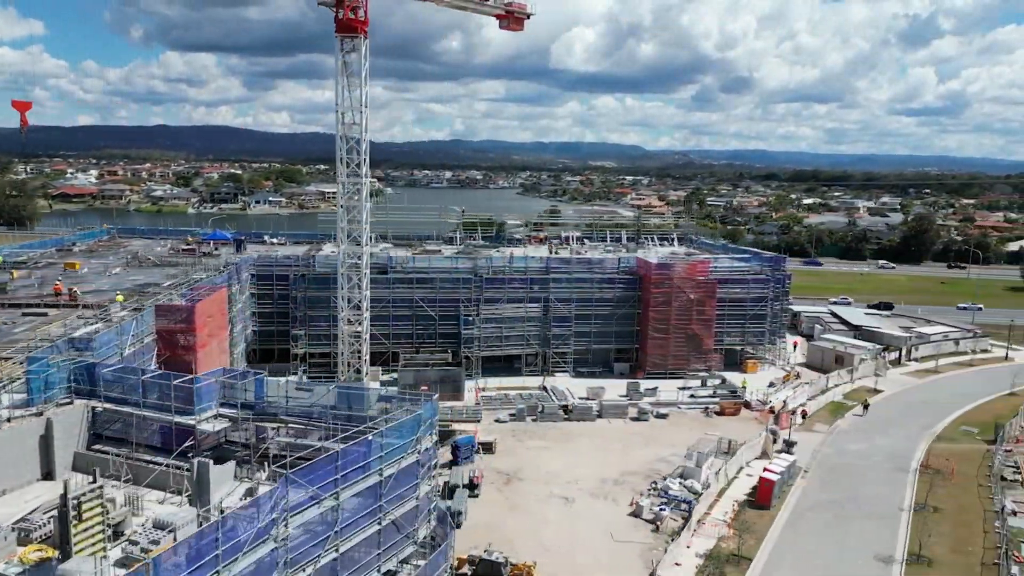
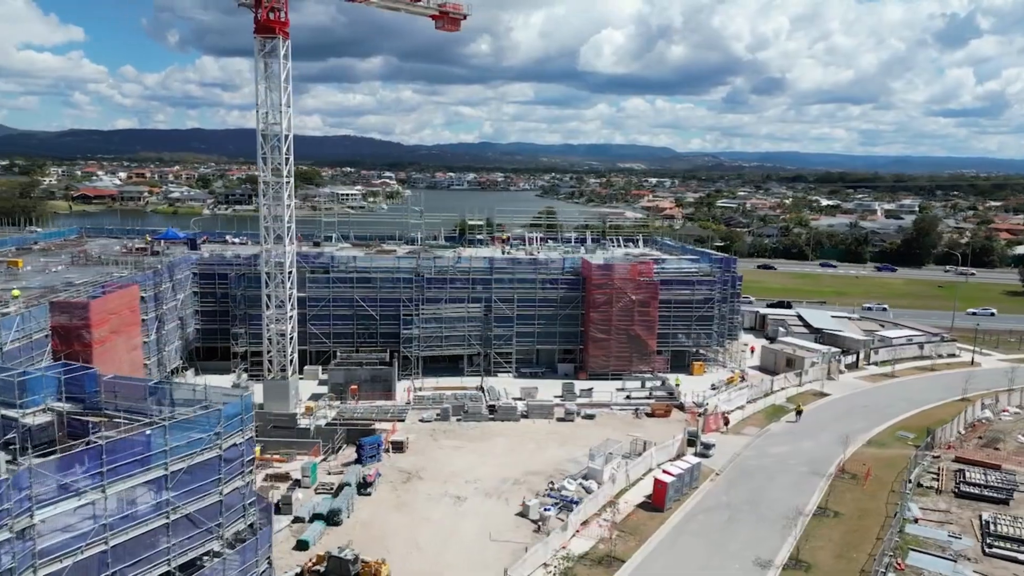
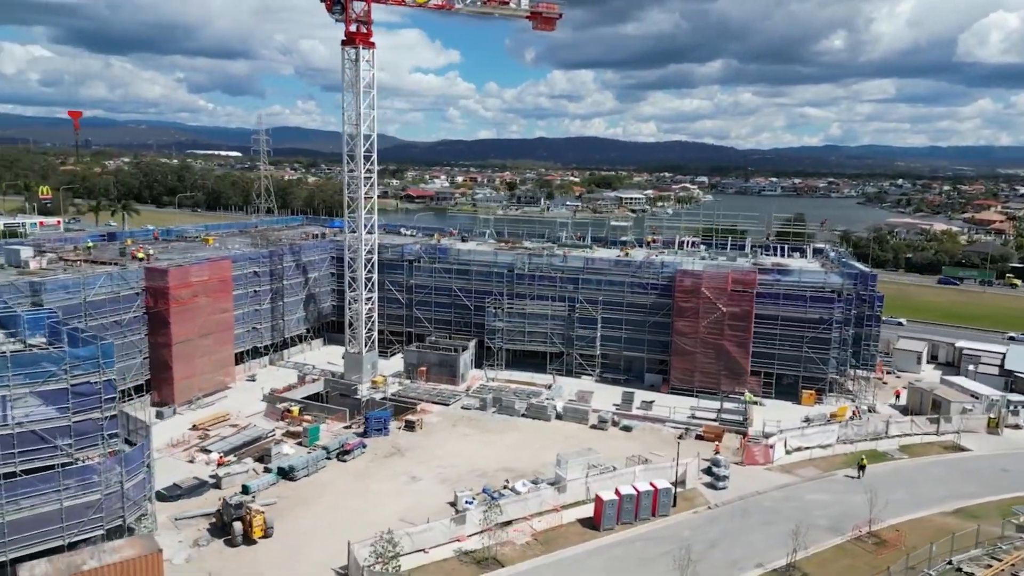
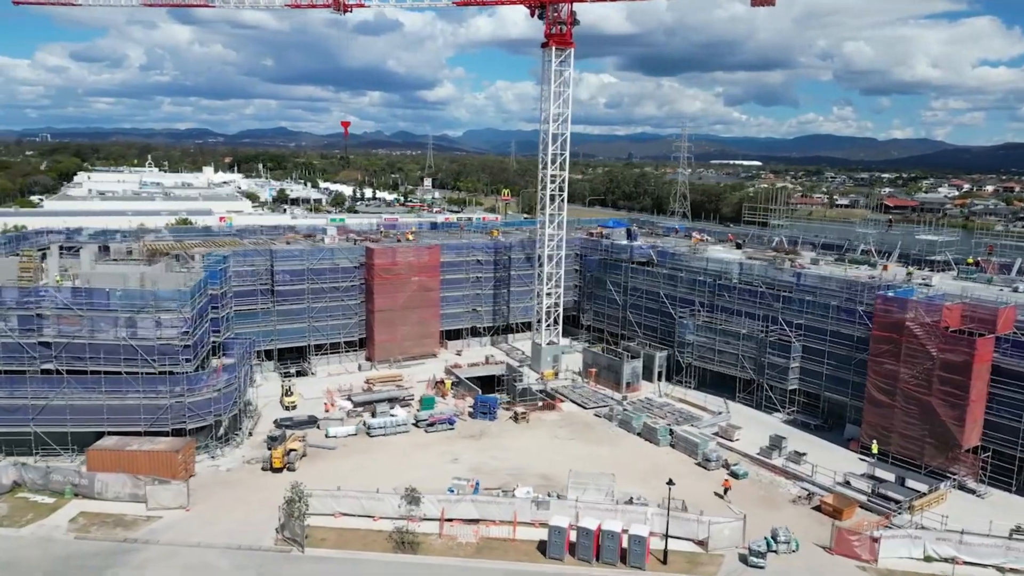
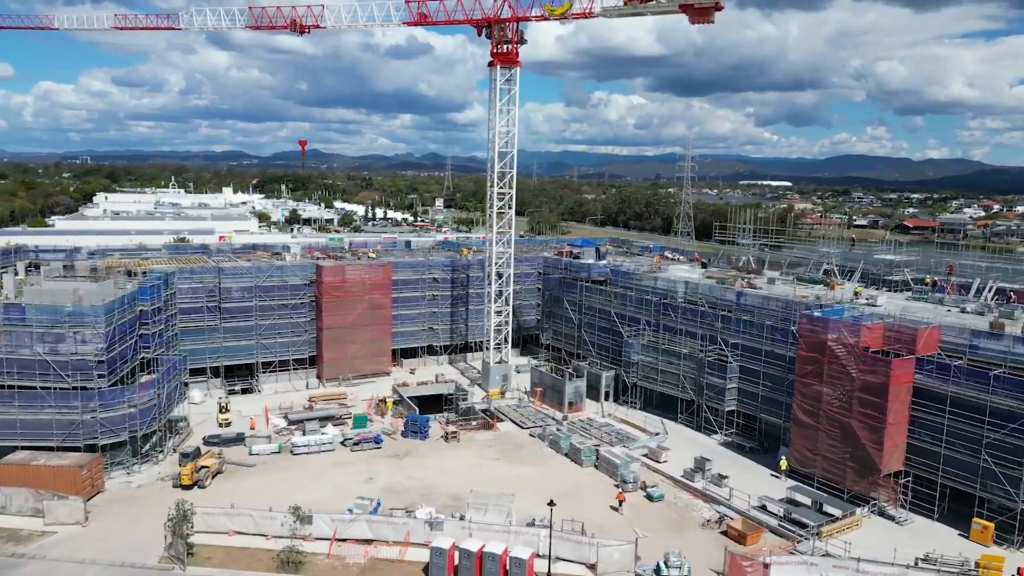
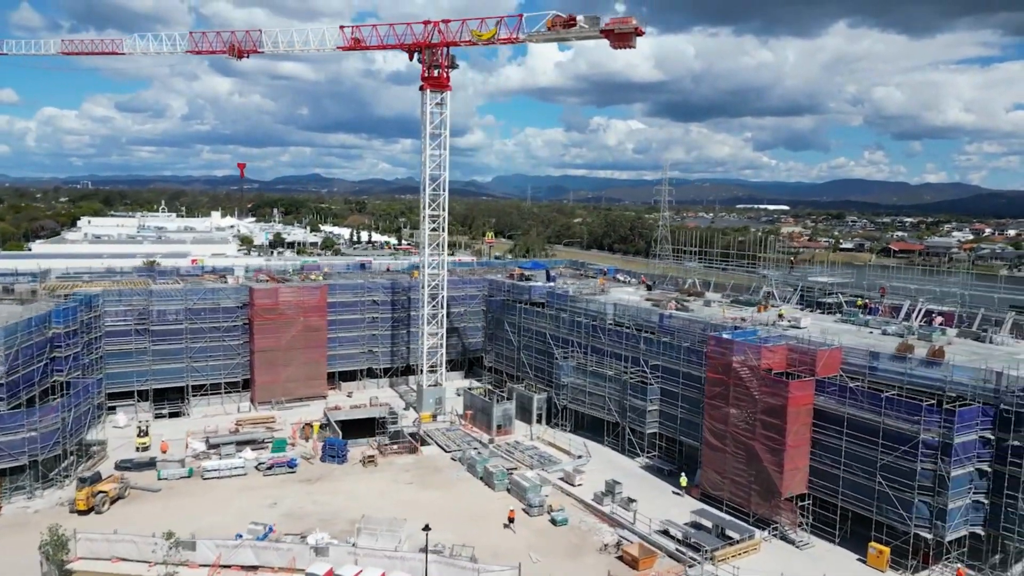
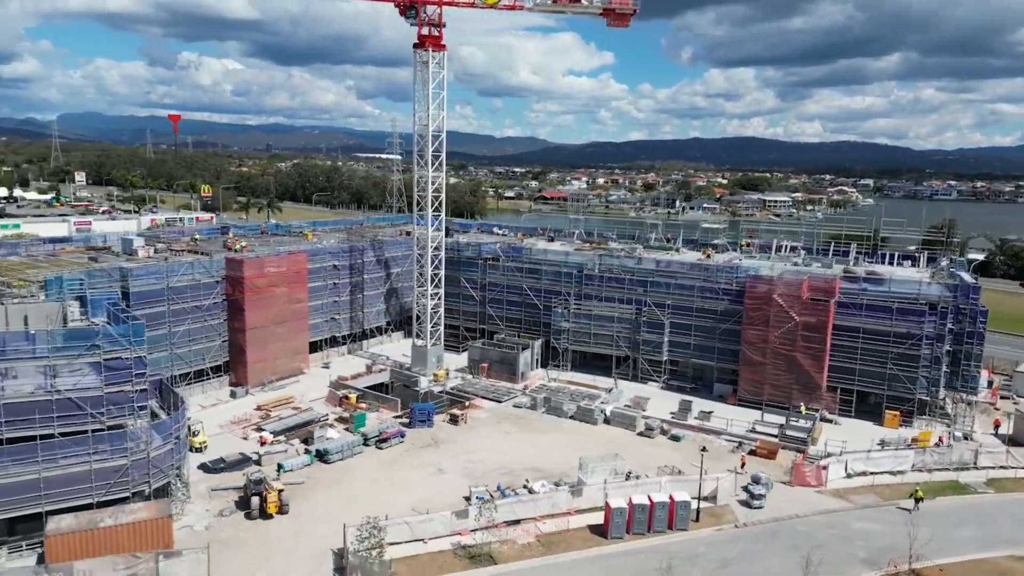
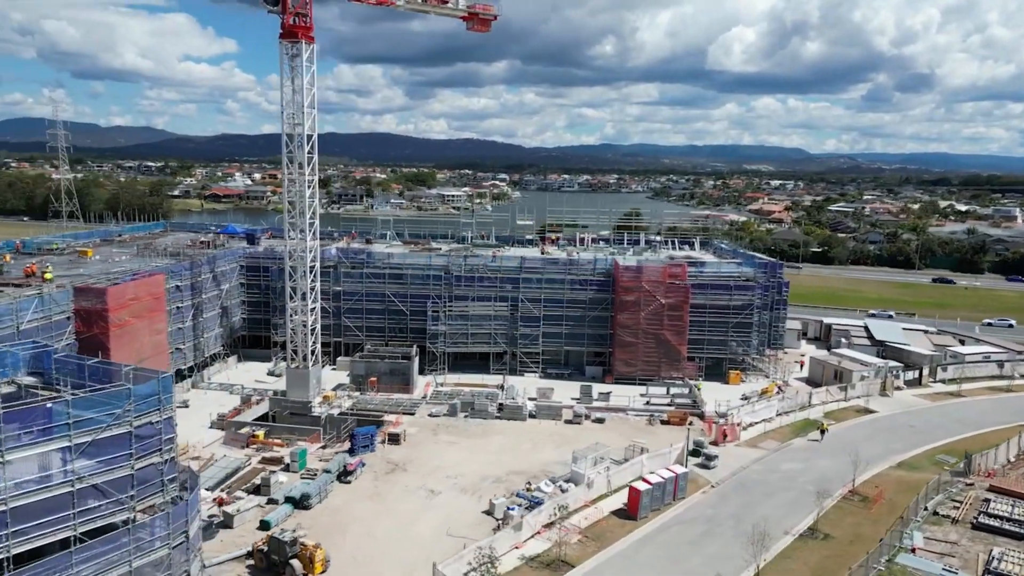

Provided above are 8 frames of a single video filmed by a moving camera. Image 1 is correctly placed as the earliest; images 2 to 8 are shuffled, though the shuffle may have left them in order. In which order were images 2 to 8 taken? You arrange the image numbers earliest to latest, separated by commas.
2, 8, 3, 7, 4, 5, 6
